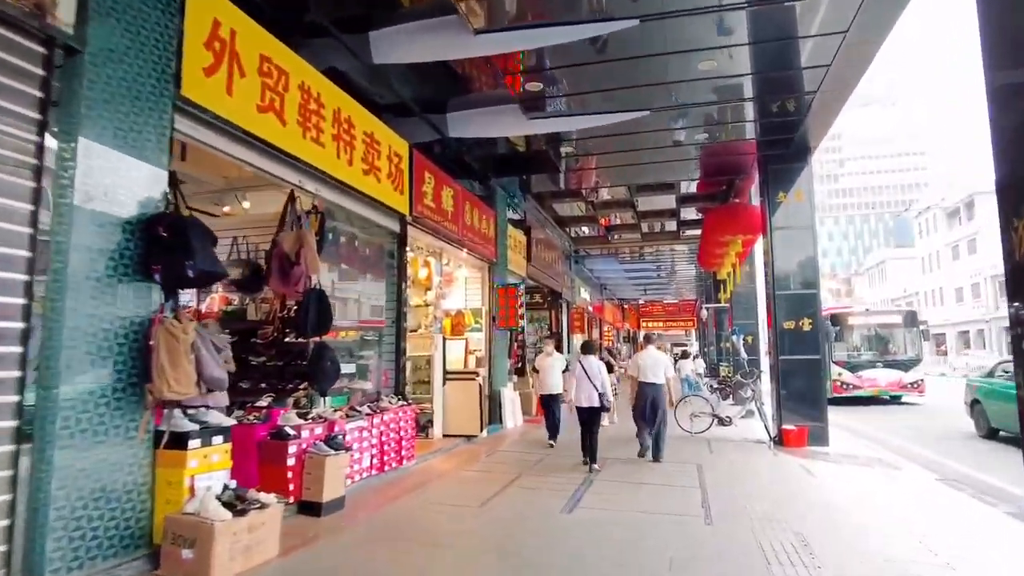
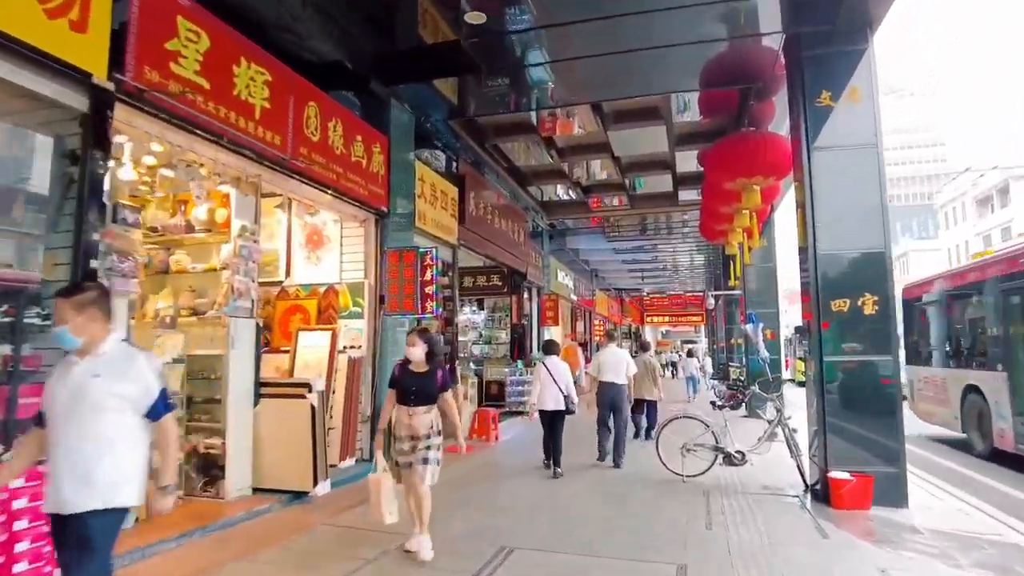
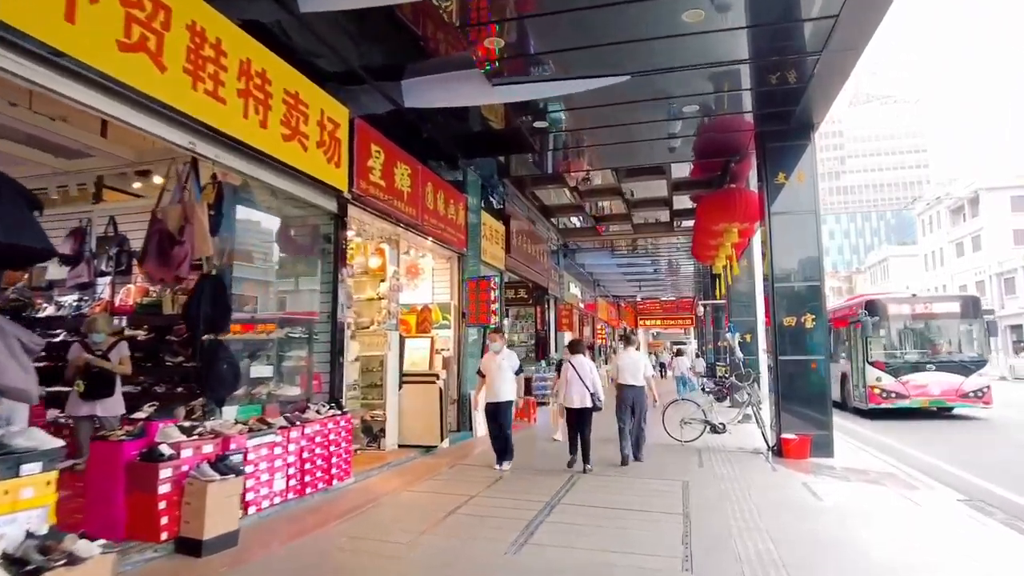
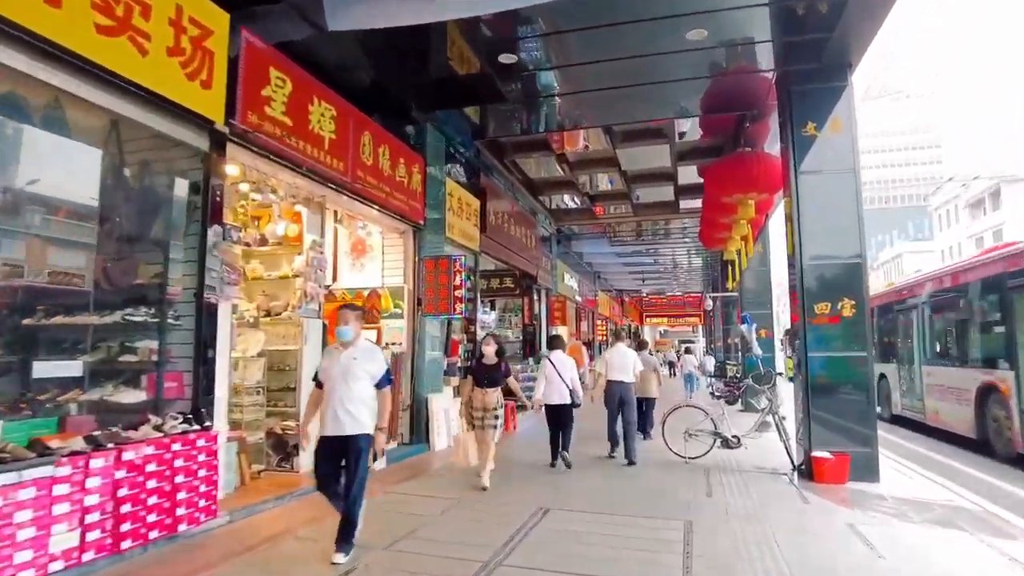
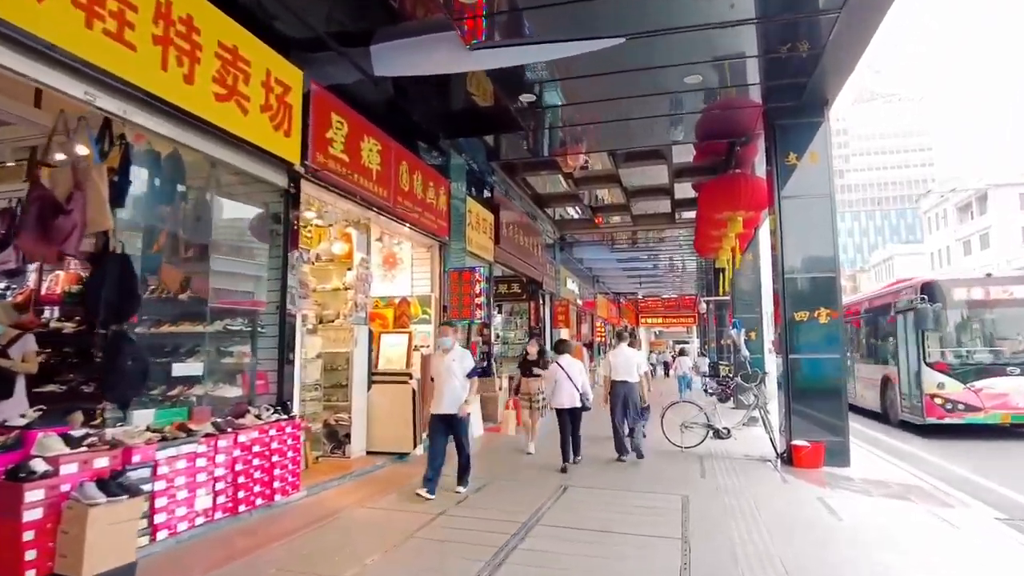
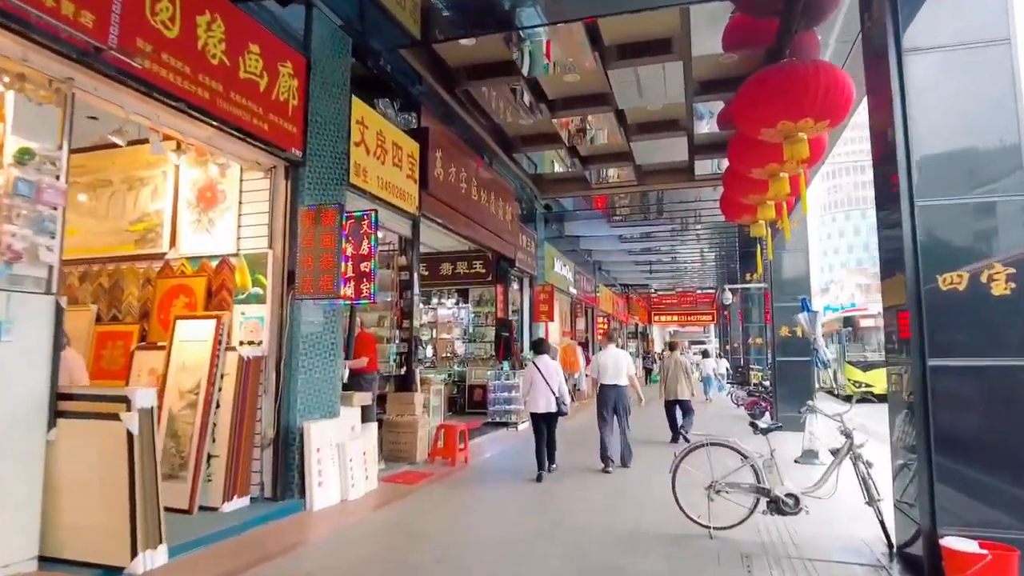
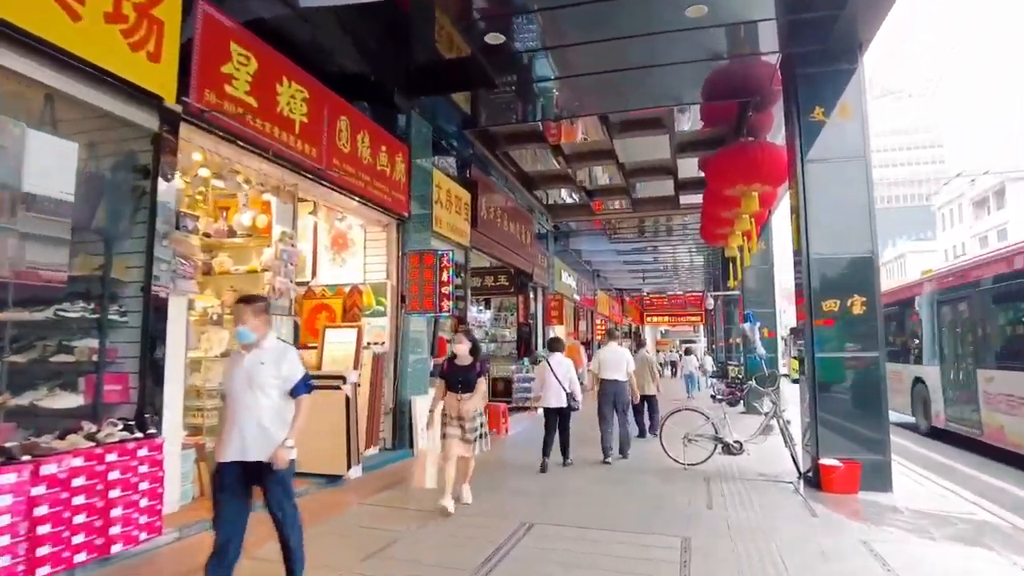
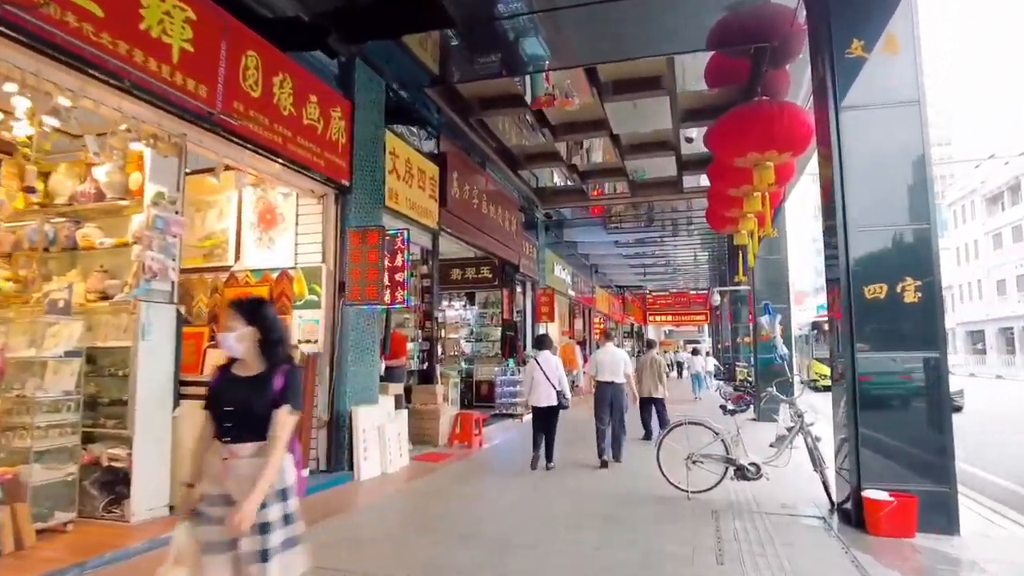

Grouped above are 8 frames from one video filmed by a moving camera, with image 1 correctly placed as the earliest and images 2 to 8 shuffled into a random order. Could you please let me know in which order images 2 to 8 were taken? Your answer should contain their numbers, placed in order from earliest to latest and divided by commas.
3, 5, 4, 7, 2, 8, 6
